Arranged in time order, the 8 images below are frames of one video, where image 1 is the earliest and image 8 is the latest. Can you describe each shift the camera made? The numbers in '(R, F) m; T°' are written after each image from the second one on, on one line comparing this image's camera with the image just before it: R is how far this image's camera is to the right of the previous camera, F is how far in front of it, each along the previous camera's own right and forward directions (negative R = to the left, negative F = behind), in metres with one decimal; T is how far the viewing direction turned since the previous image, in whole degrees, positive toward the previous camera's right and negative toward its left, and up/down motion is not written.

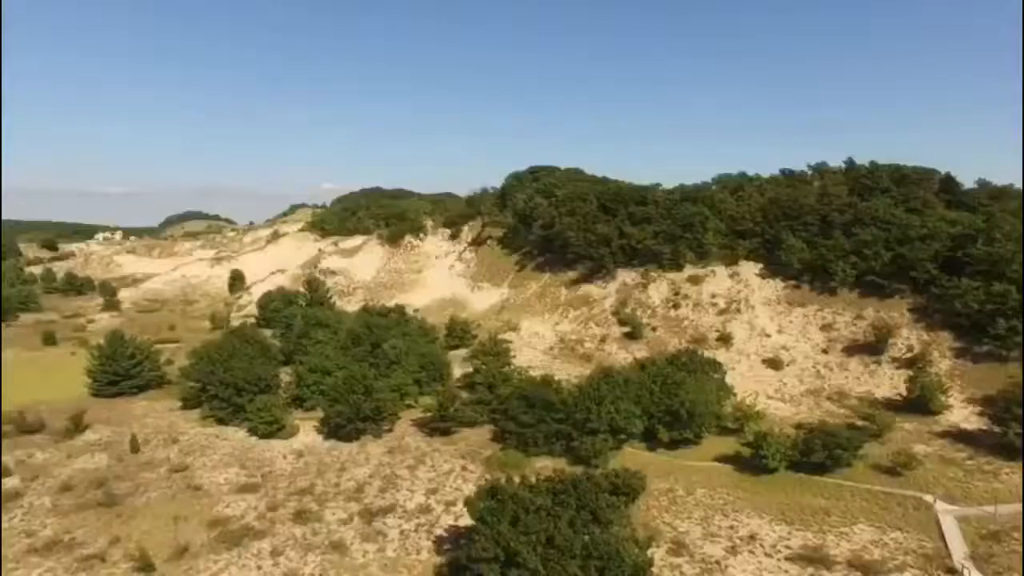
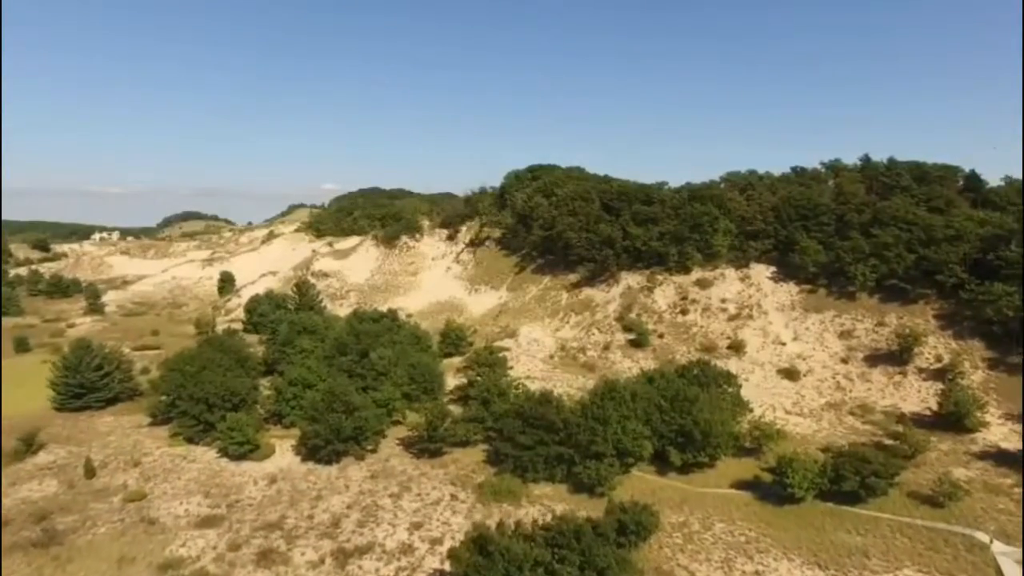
(+0.2, +2.7) m; 0°
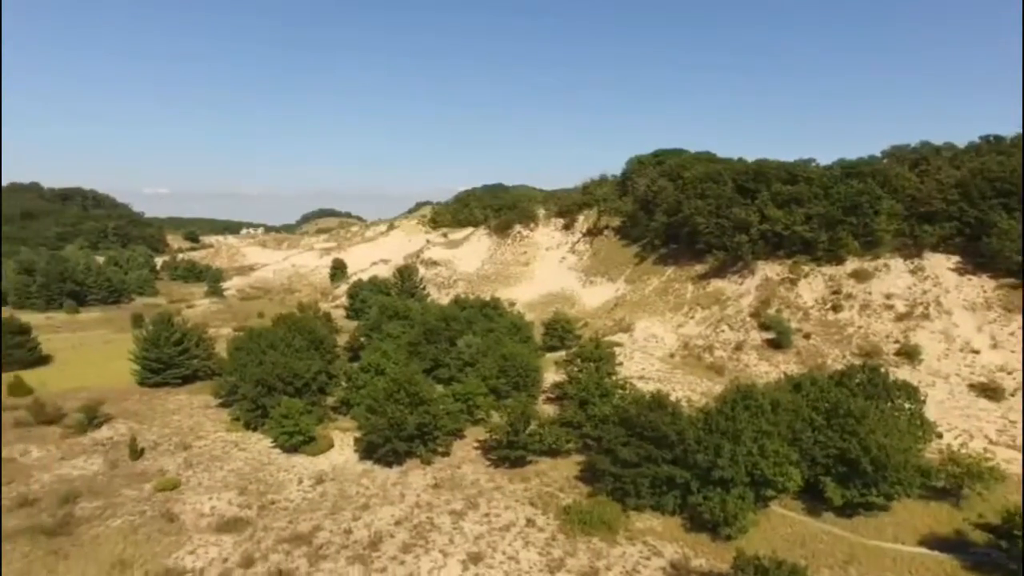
(+0.6, +5.4) m; -10°
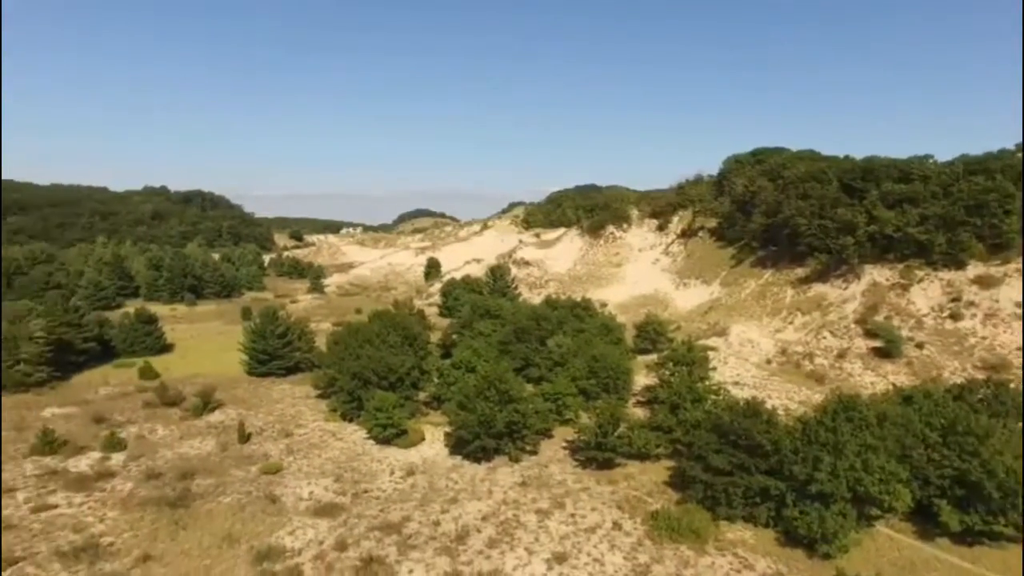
(0.0, 0.0) m; -7°
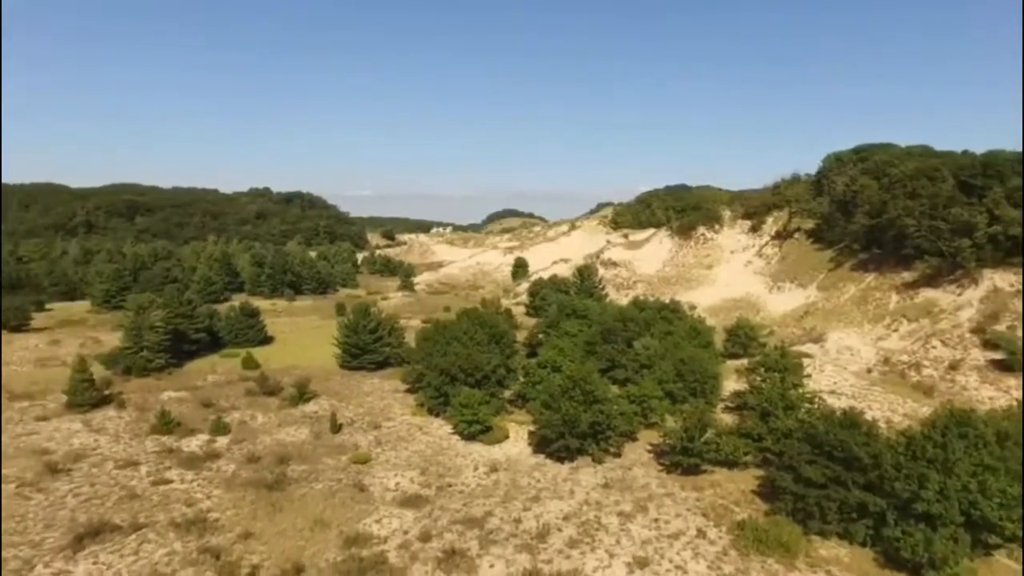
(+0.1, 0.0) m; -7°
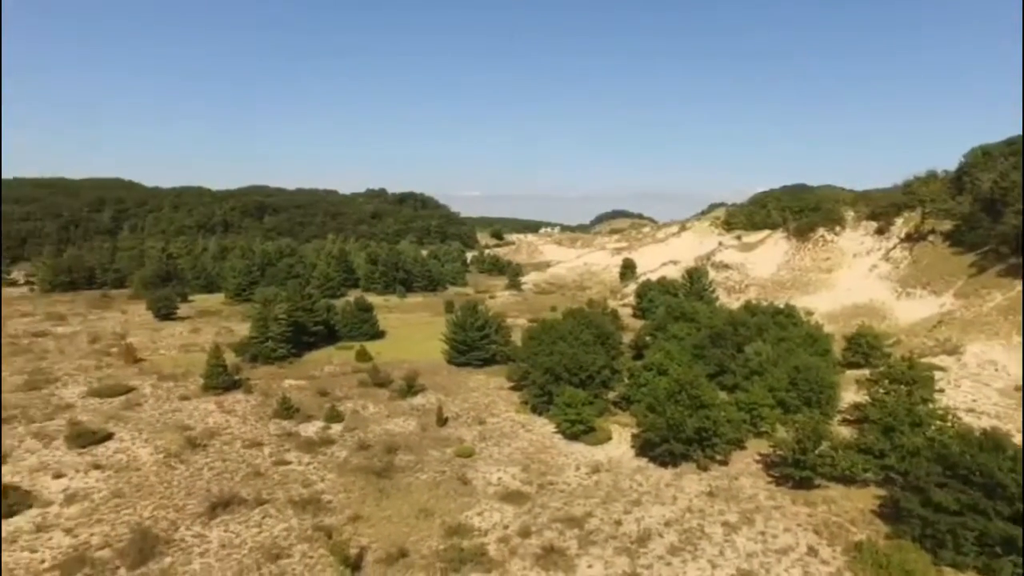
(+0.1, -0.1) m; -9°
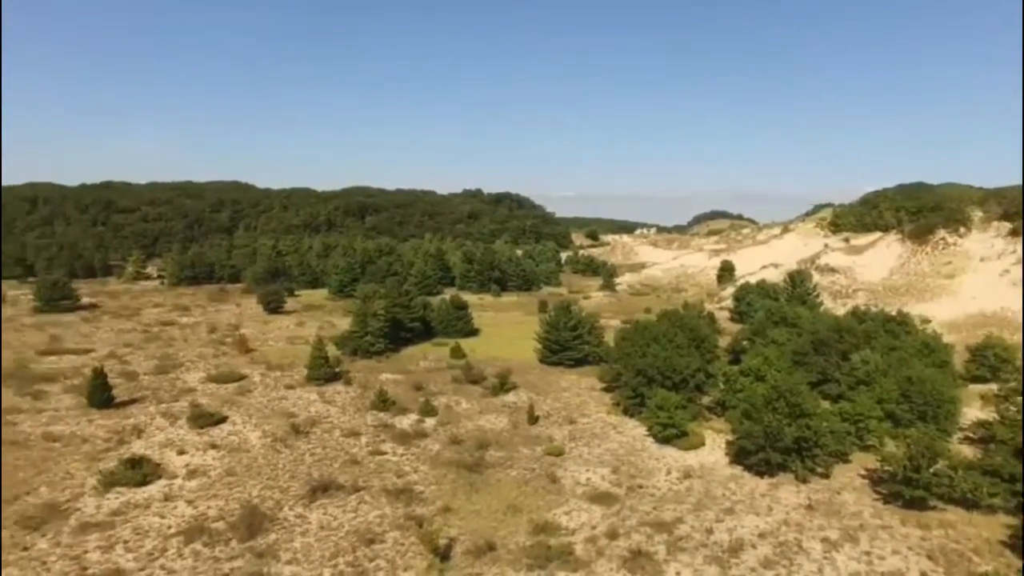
(+0.1, -0.1) m; -8°
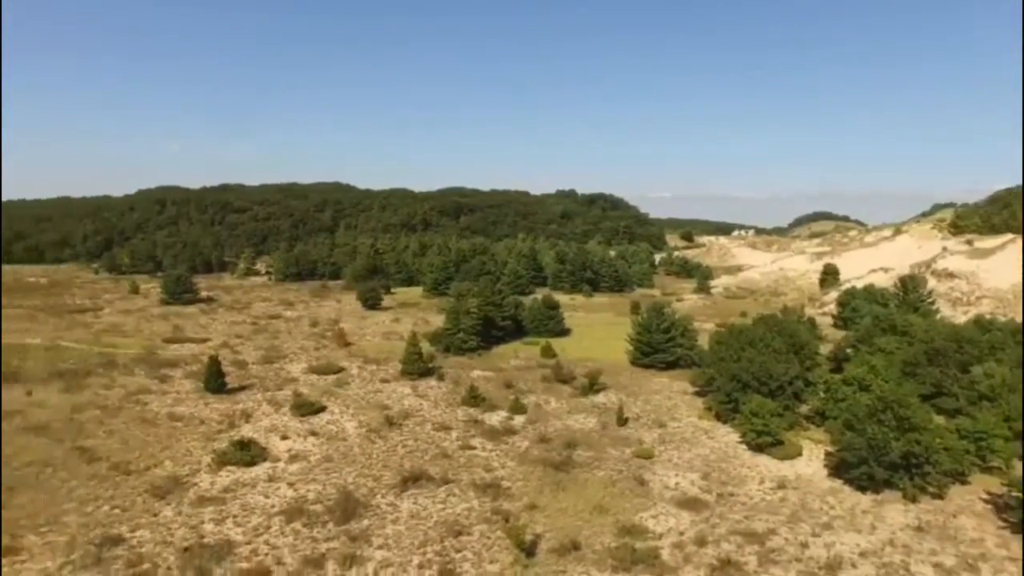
(+0.1, -0.1) m; -8°
